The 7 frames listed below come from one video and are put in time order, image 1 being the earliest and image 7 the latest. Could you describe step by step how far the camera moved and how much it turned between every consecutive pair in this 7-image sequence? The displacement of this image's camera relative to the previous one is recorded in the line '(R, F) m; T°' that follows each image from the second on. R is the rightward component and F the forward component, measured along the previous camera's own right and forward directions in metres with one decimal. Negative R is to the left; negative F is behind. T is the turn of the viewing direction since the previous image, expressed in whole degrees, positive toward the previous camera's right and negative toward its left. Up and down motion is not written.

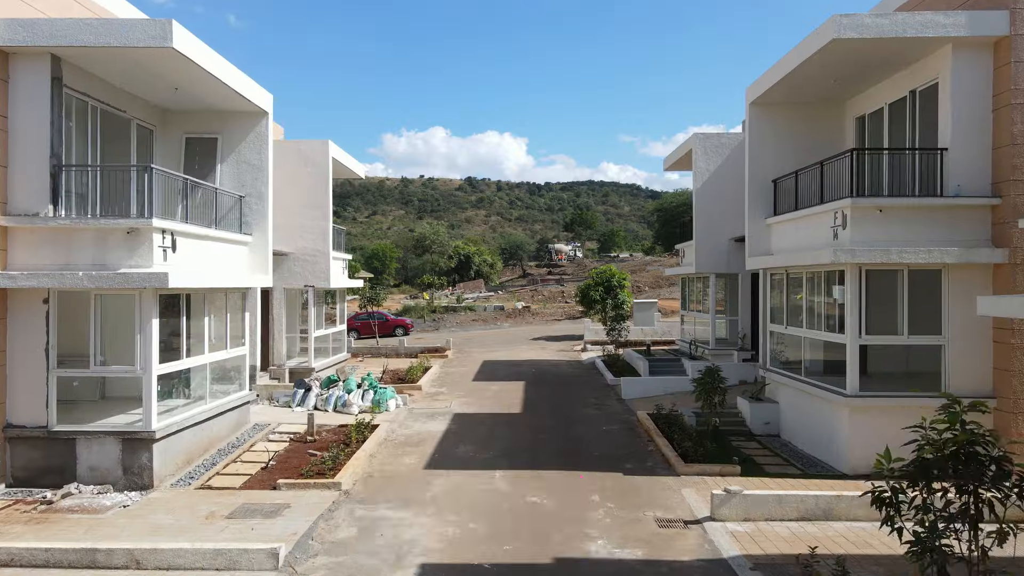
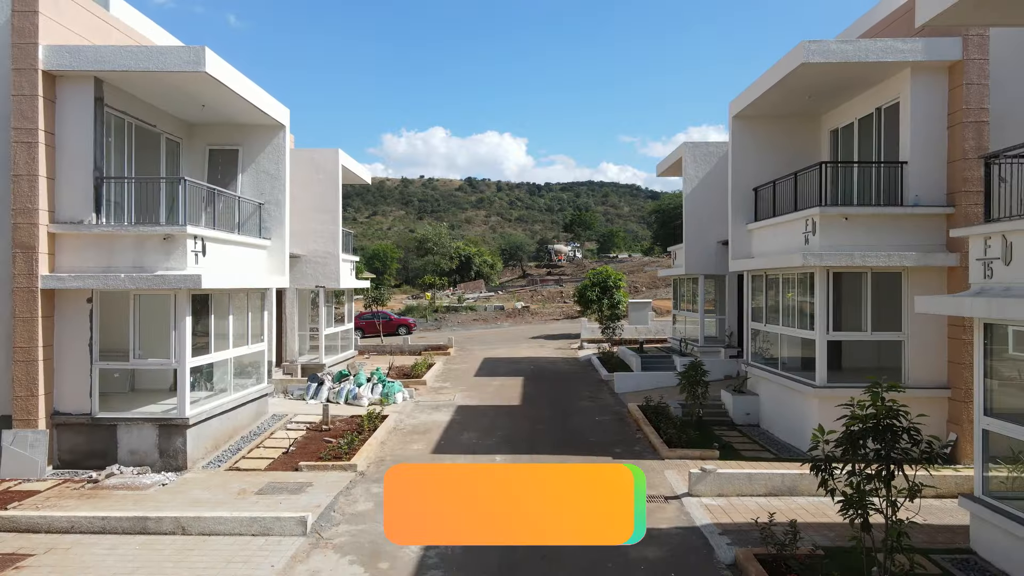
(0.0, -0.8) m; 0°
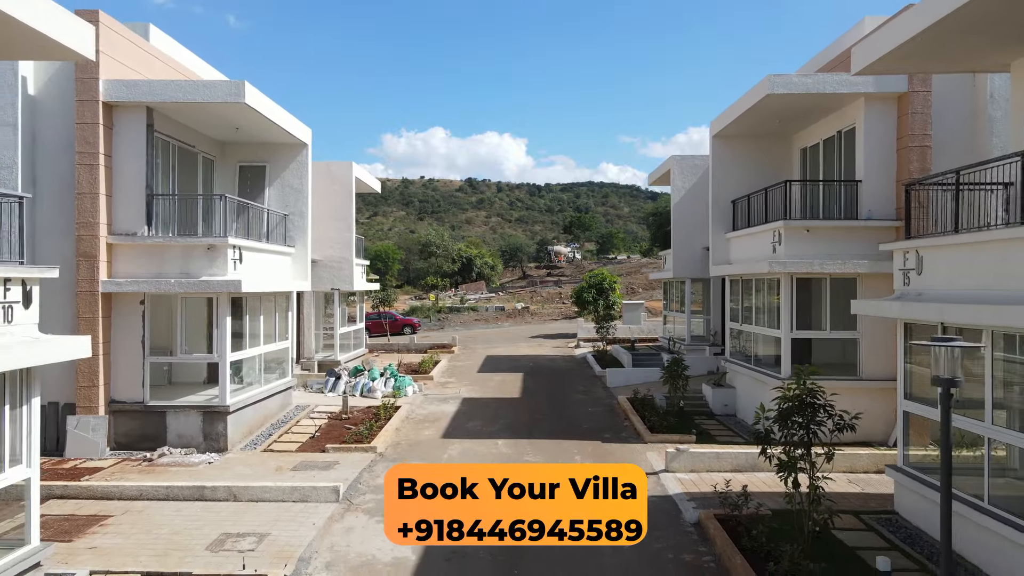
(0.0, -1.2) m; 0°
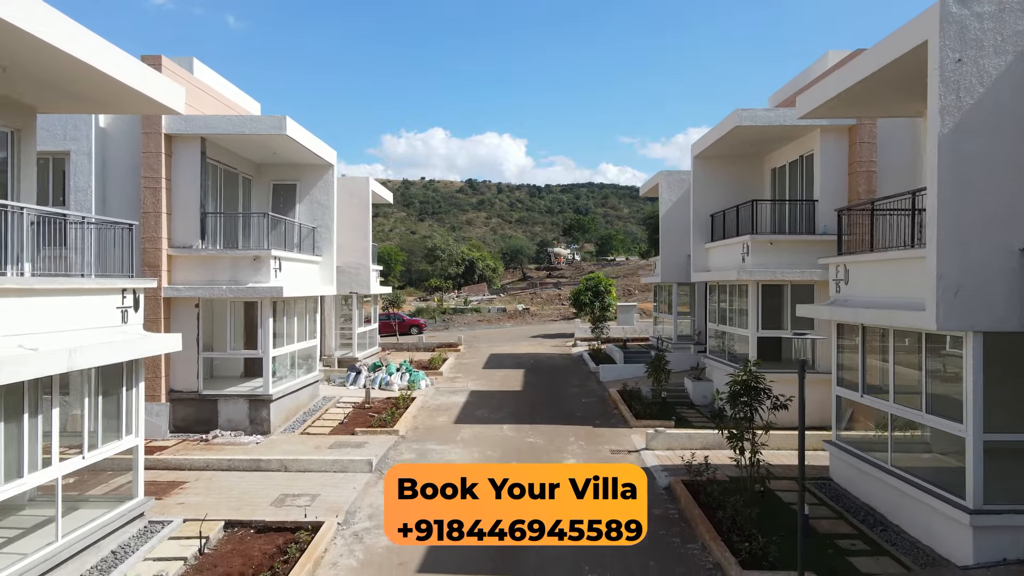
(0.0, -1.6) m; 0°
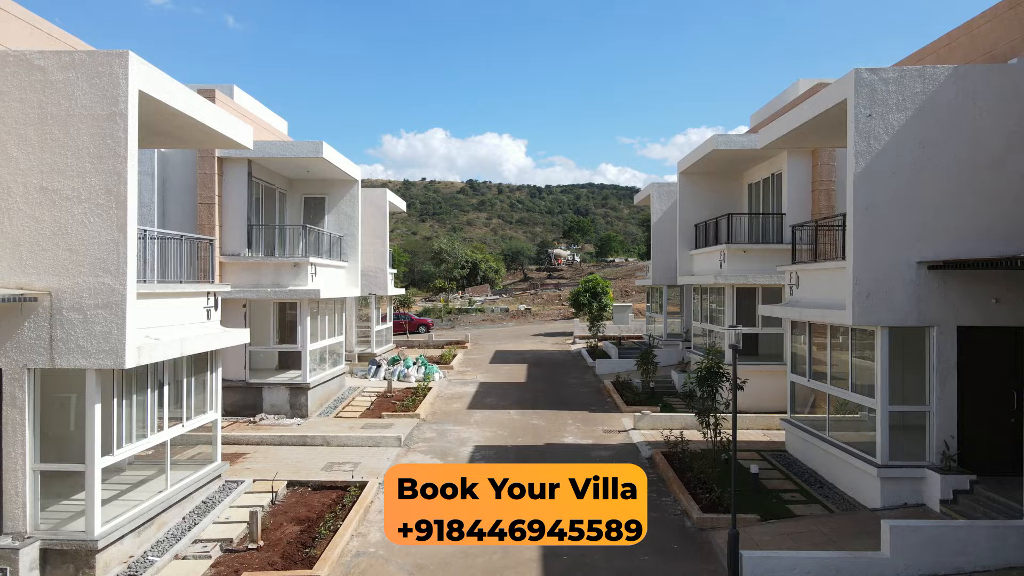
(-0.1, -1.7) m; 0°
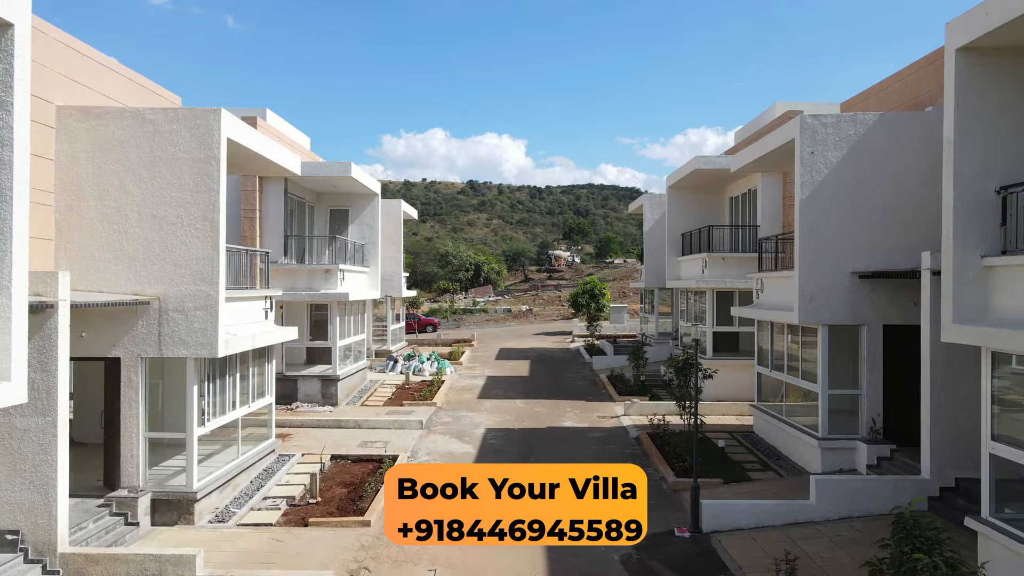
(-0.1, -1.8) m; 0°
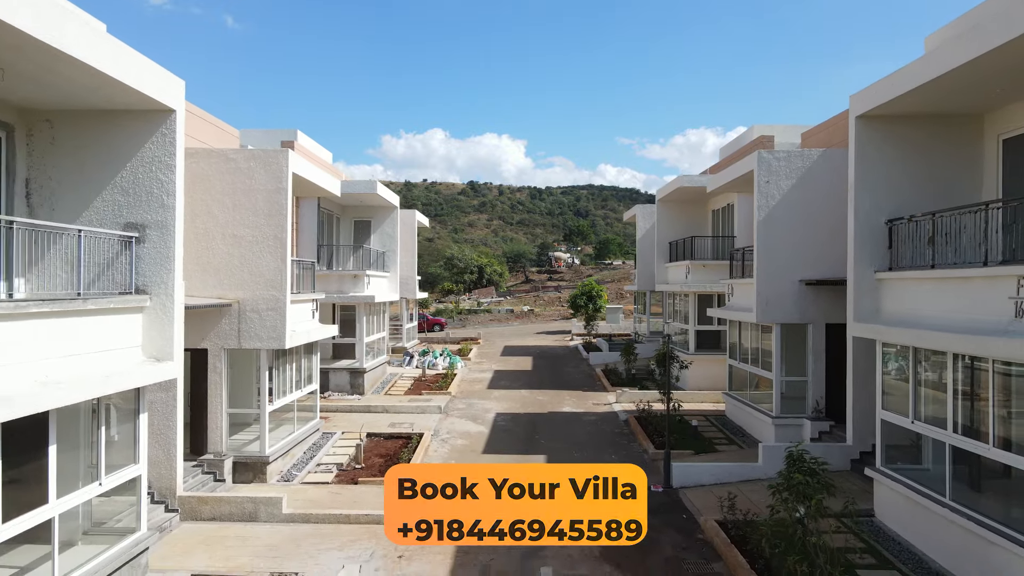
(-0.1, -2.0) m; 0°
